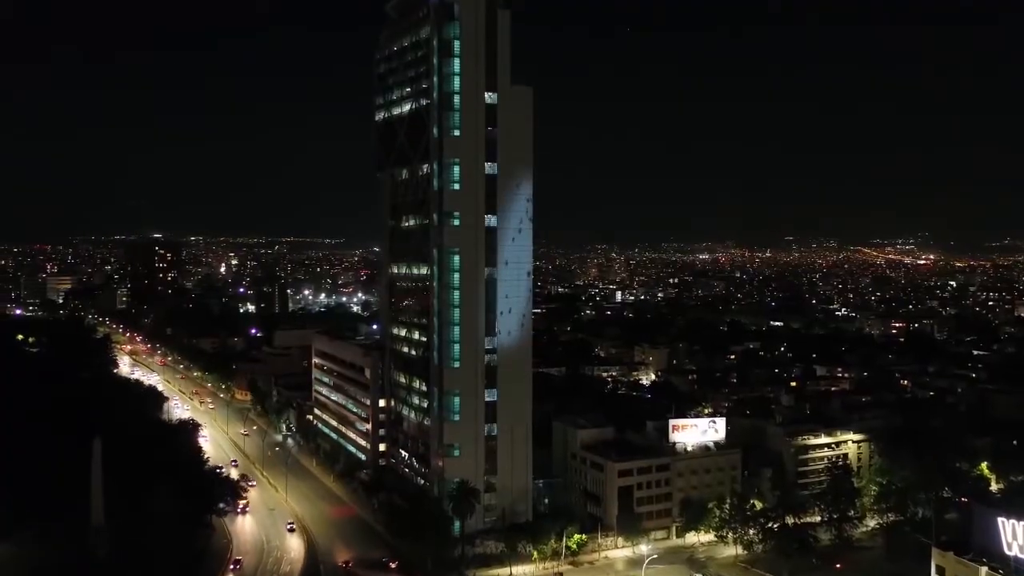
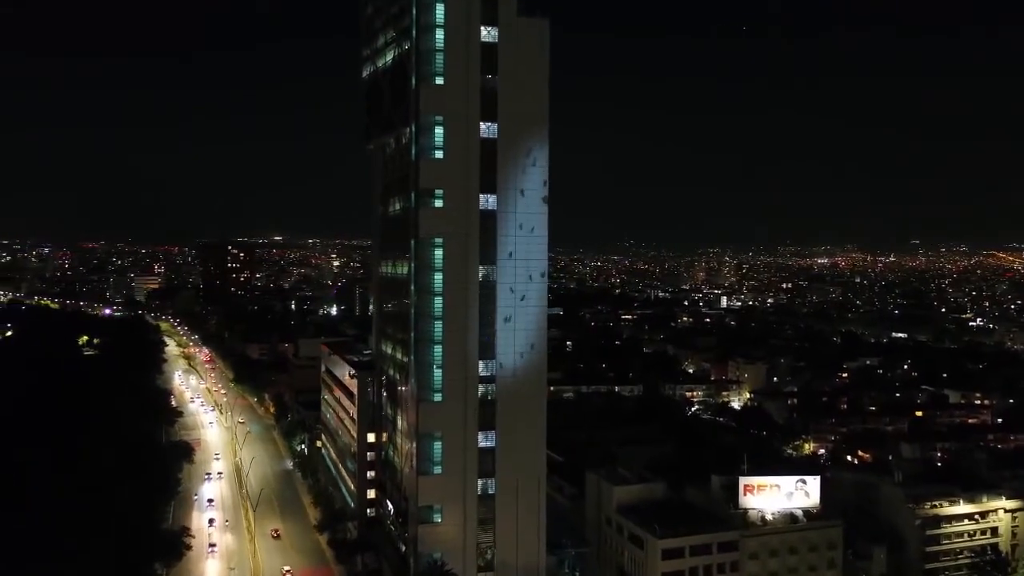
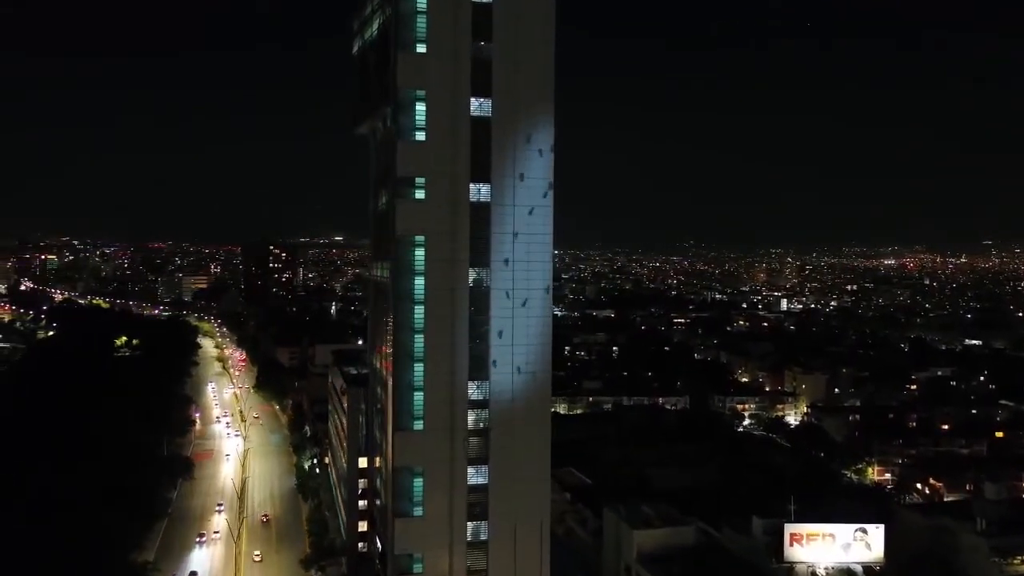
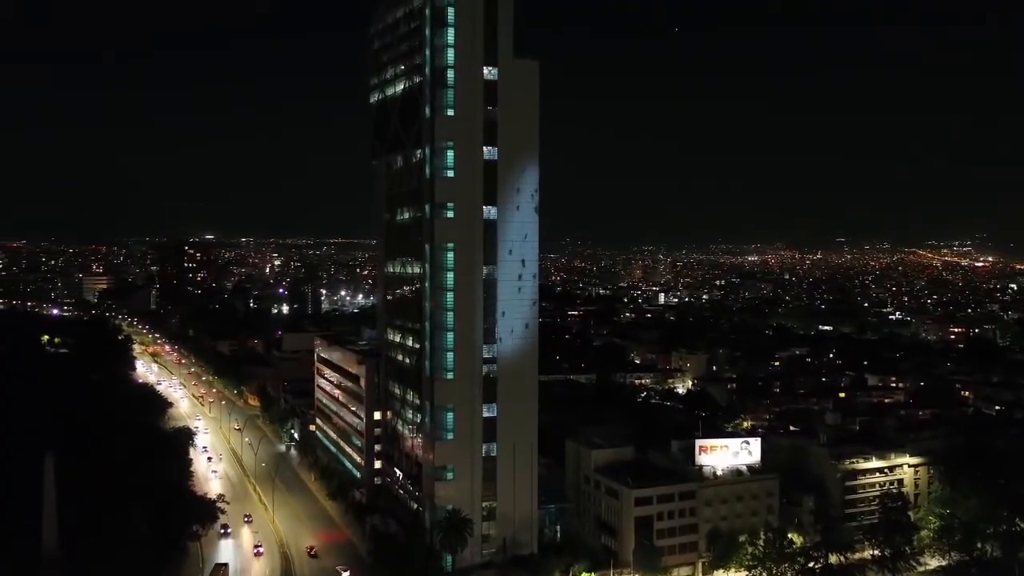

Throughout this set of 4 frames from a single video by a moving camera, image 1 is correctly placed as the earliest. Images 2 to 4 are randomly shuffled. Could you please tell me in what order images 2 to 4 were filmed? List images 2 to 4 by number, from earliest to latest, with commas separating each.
4, 2, 3
